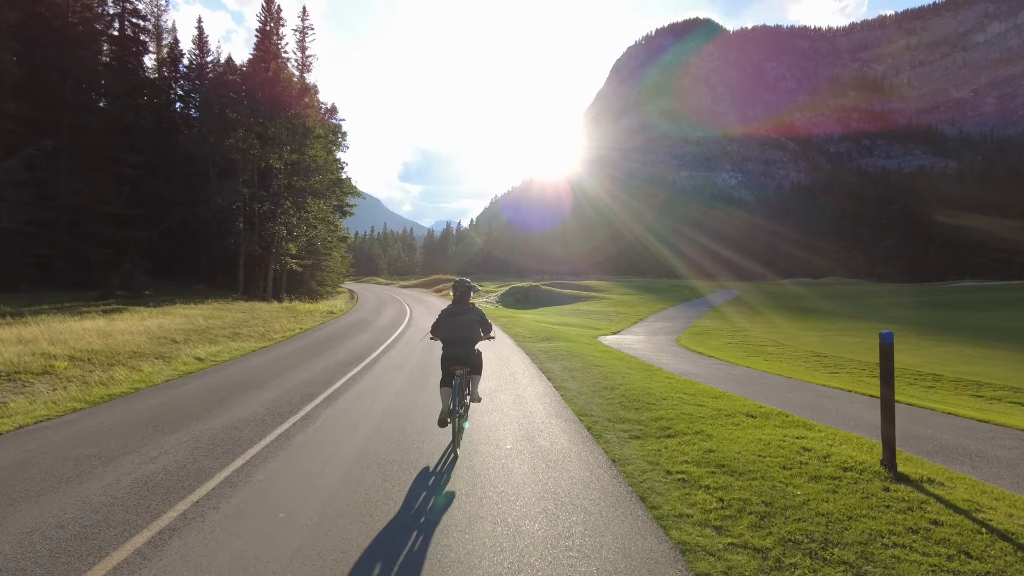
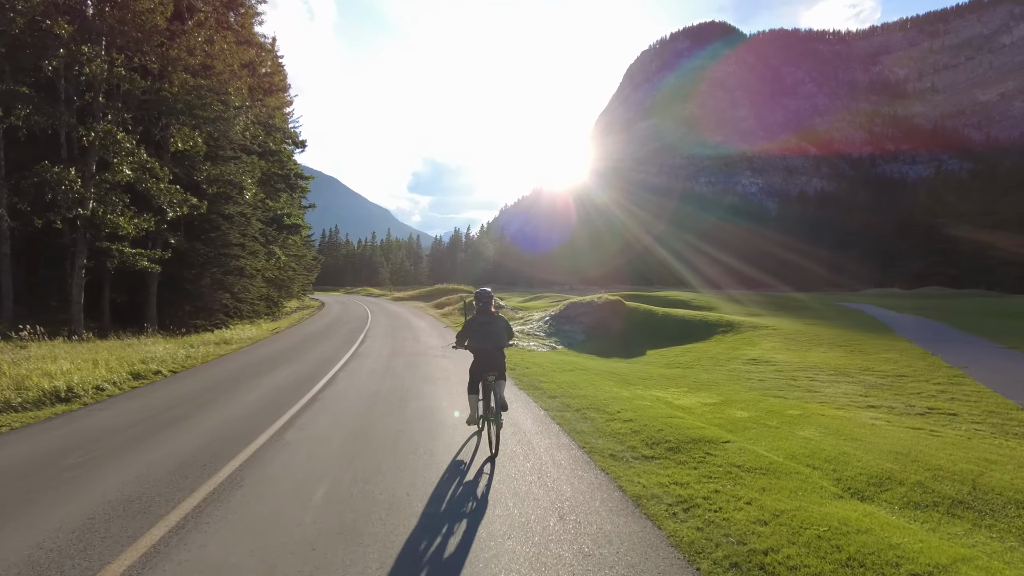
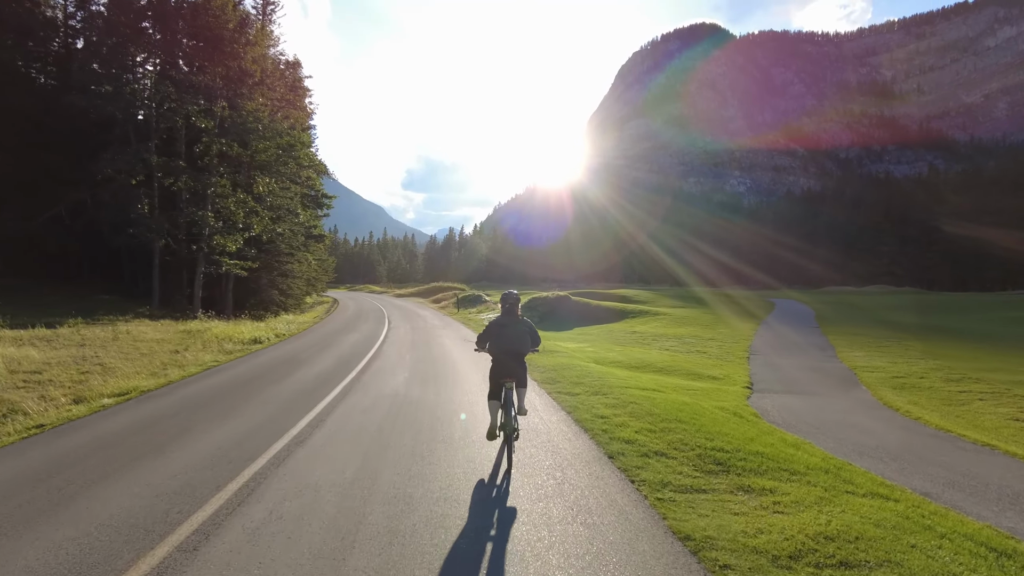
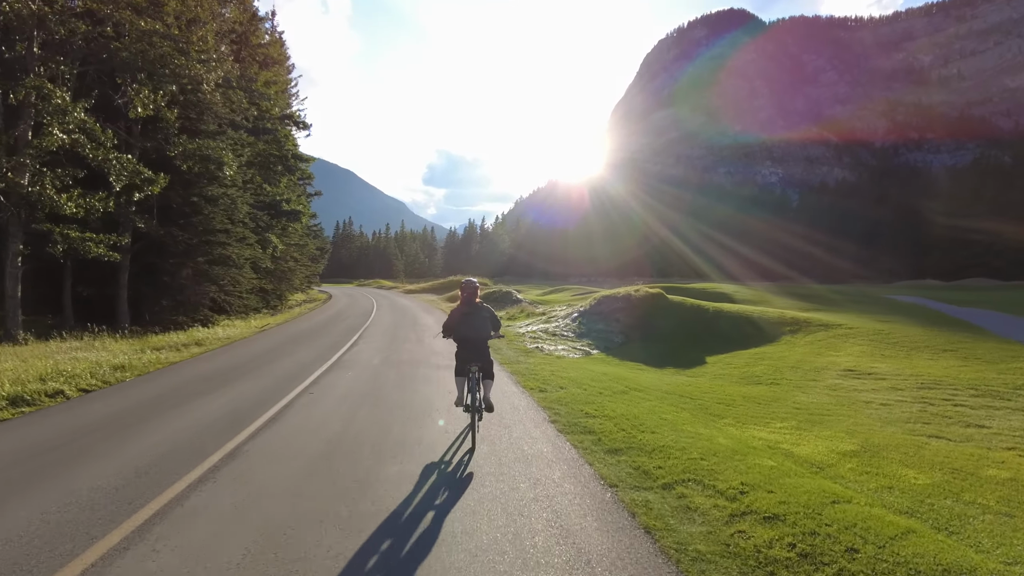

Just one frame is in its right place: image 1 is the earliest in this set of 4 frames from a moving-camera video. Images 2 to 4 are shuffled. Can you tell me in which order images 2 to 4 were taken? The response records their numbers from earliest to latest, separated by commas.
3, 2, 4
